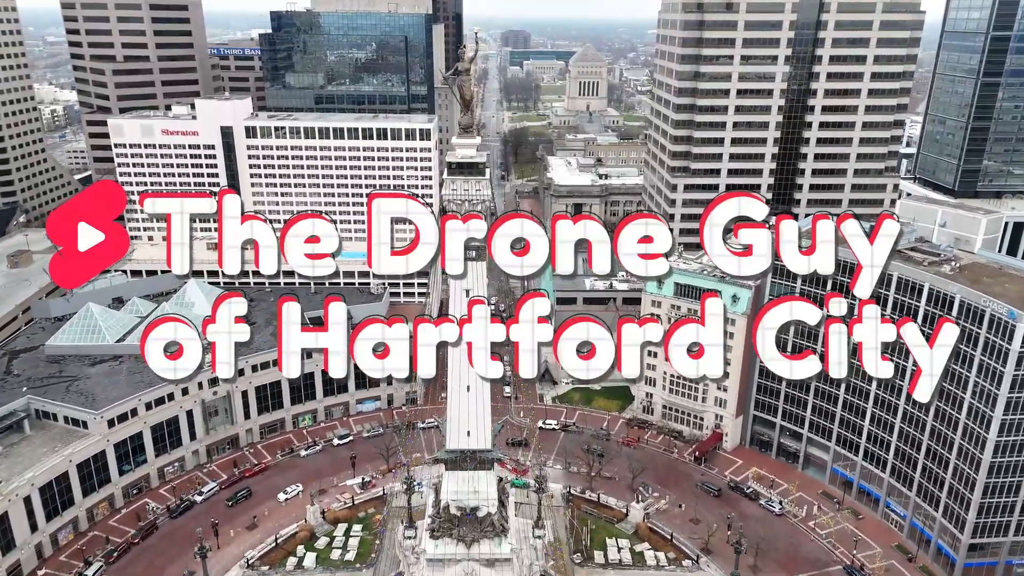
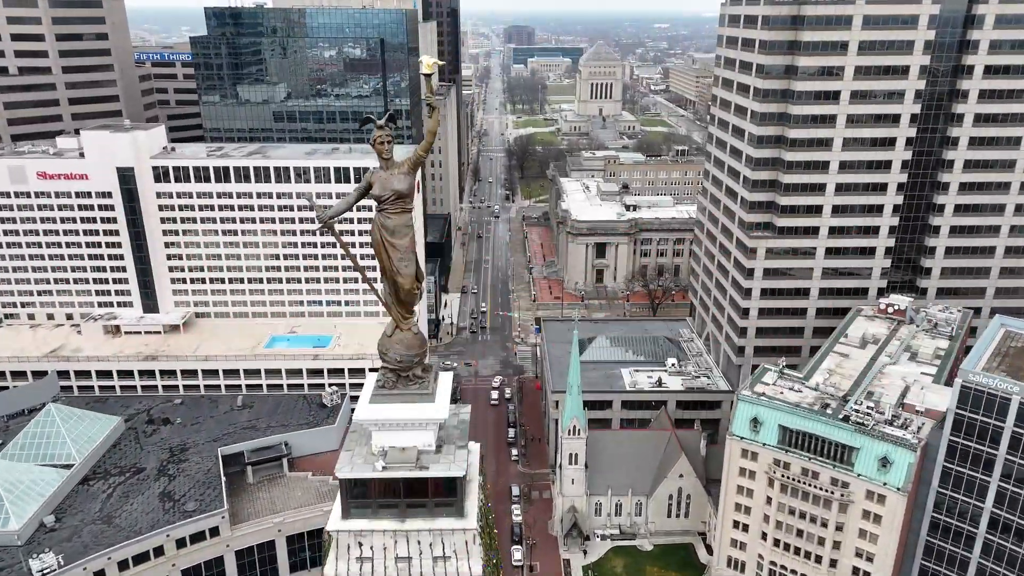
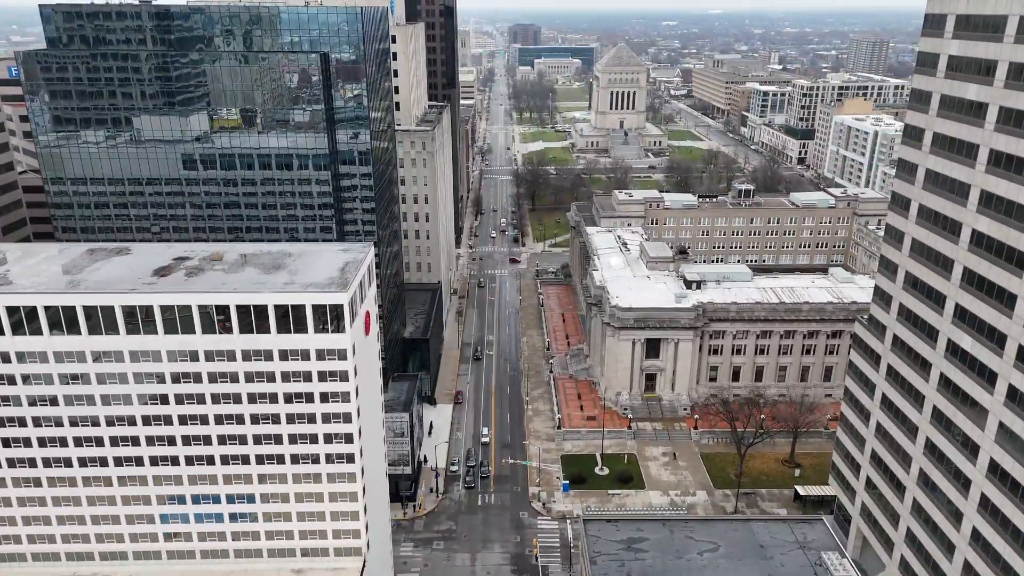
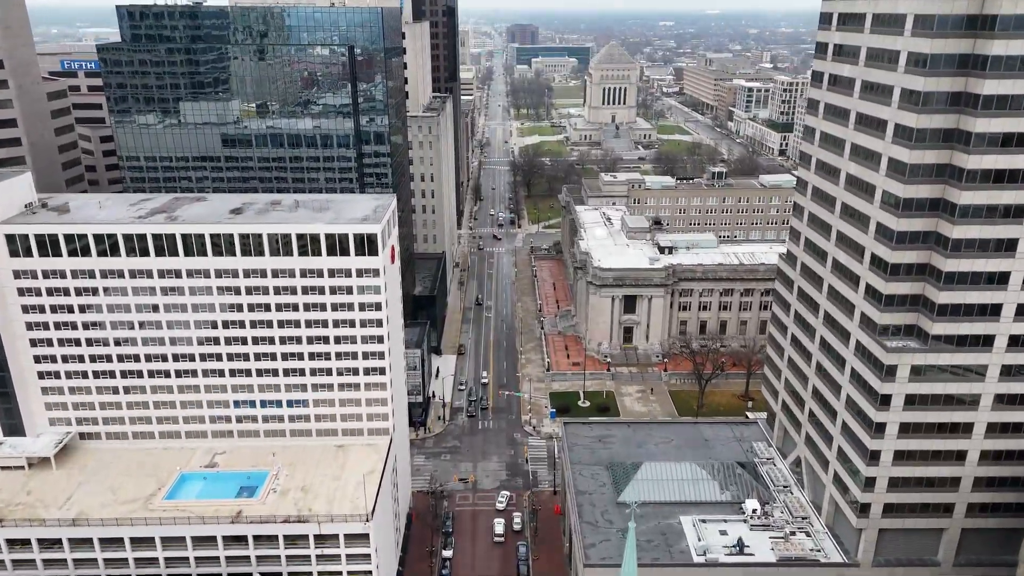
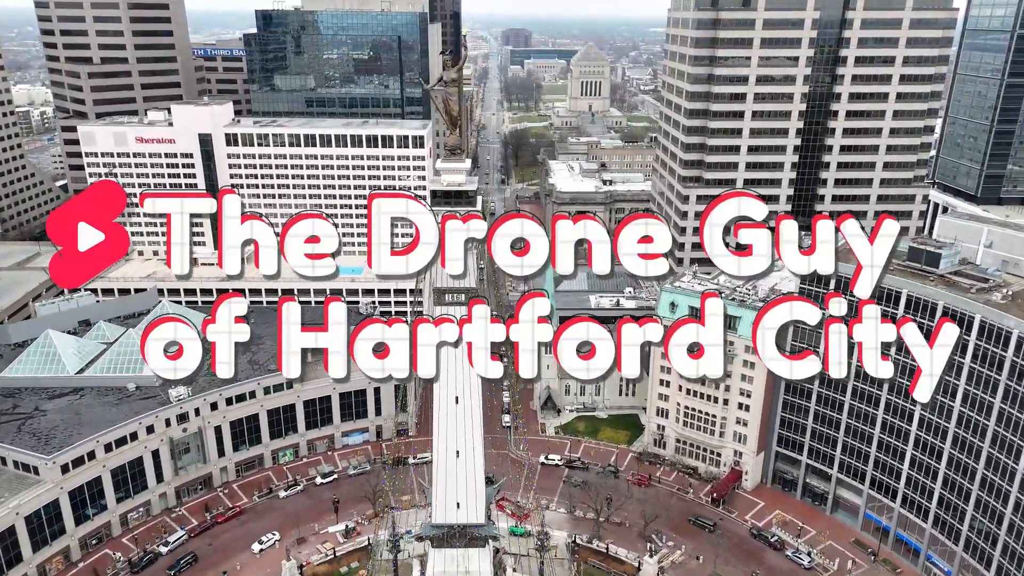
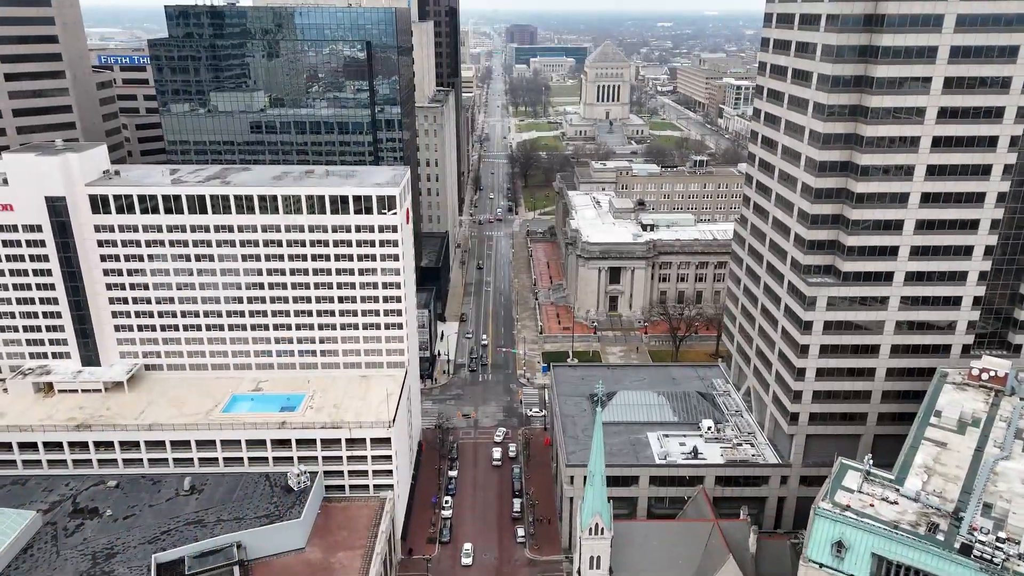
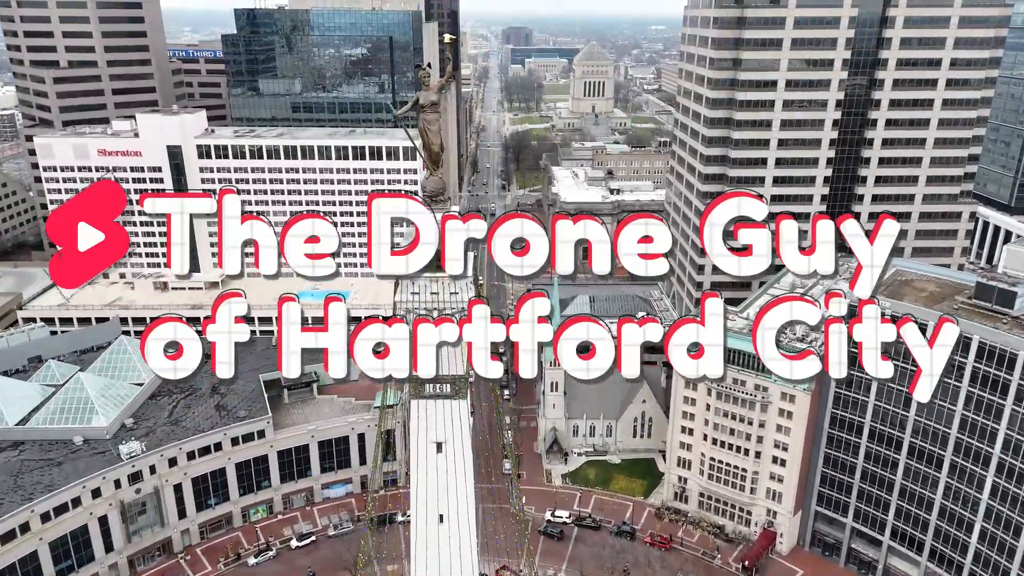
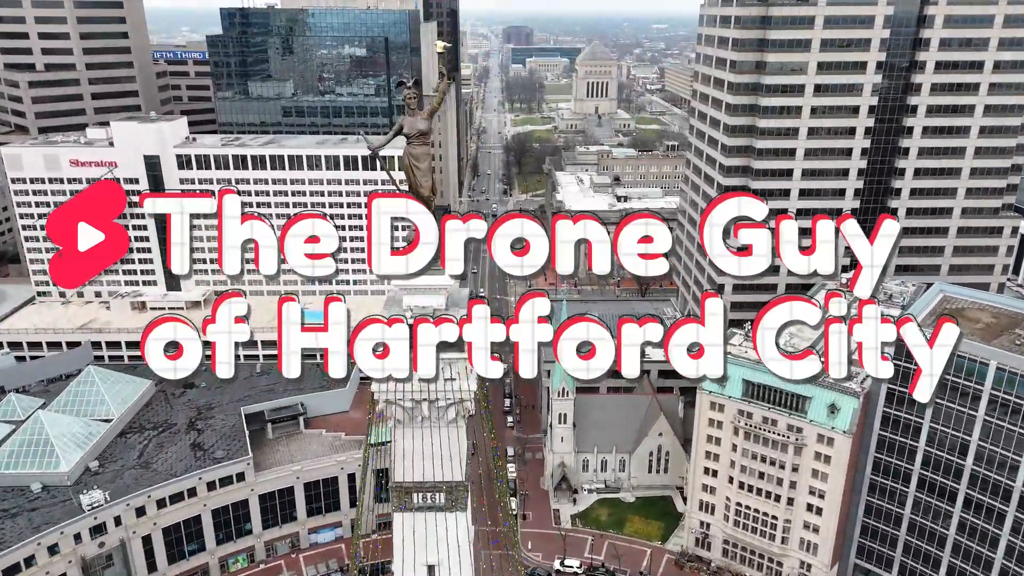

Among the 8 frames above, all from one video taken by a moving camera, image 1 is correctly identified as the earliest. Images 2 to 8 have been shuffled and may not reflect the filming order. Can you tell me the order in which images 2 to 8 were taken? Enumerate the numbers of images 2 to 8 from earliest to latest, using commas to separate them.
5, 7, 8, 2, 6, 4, 3
